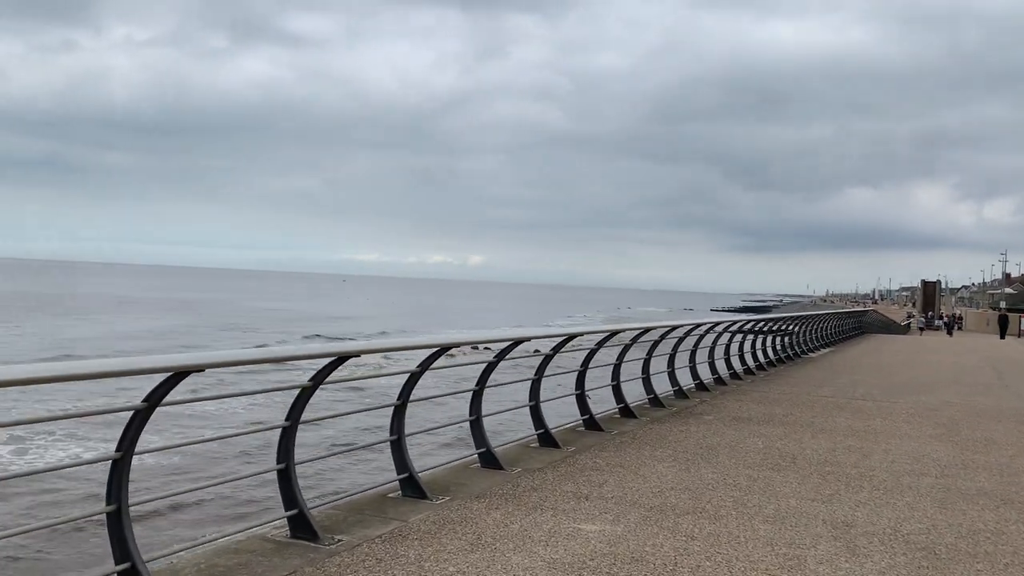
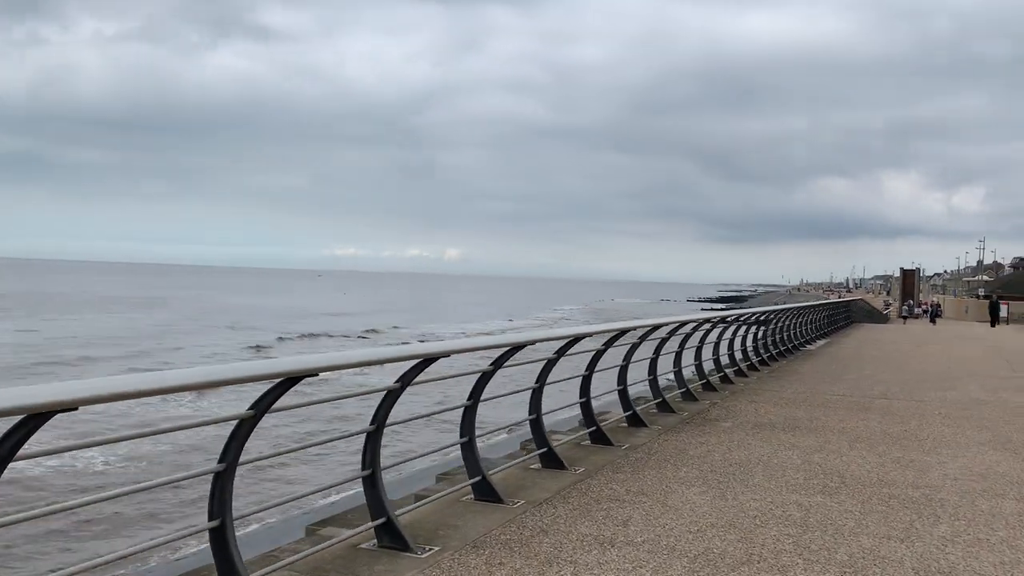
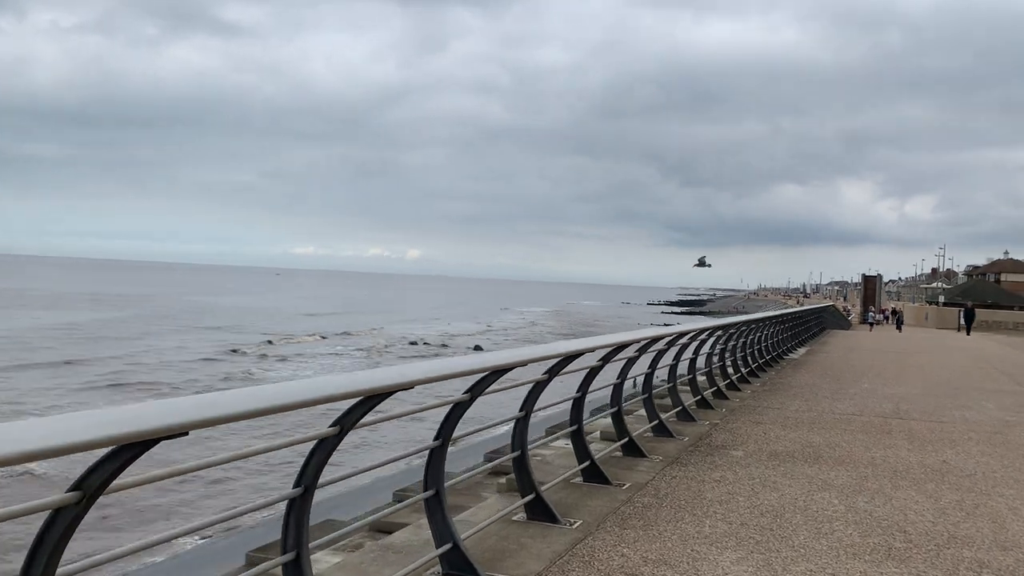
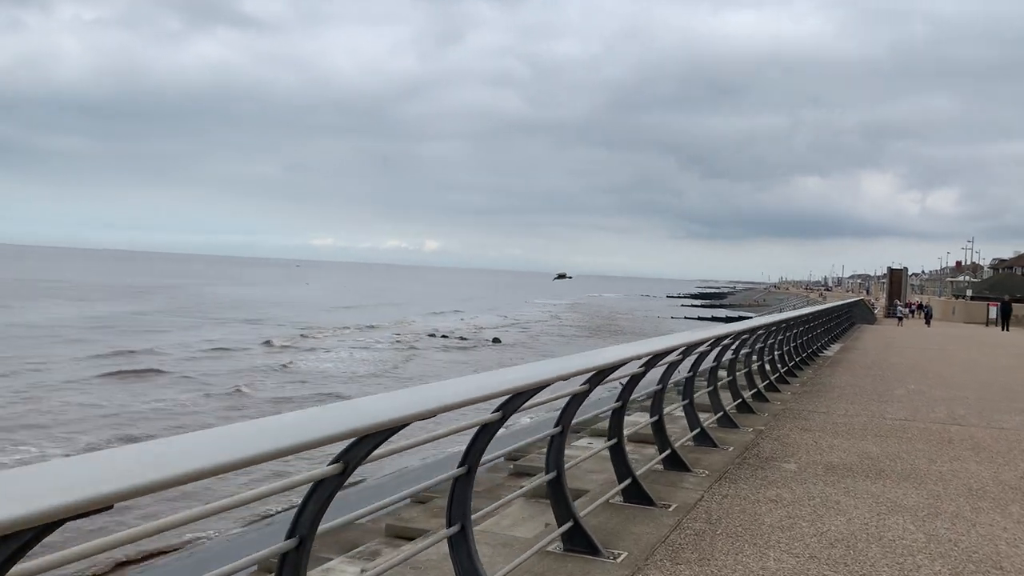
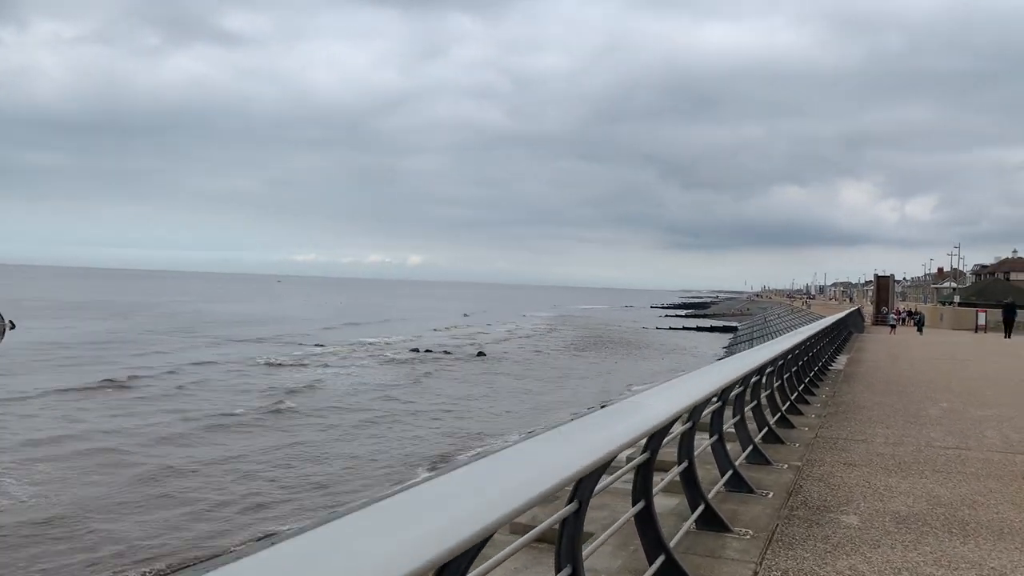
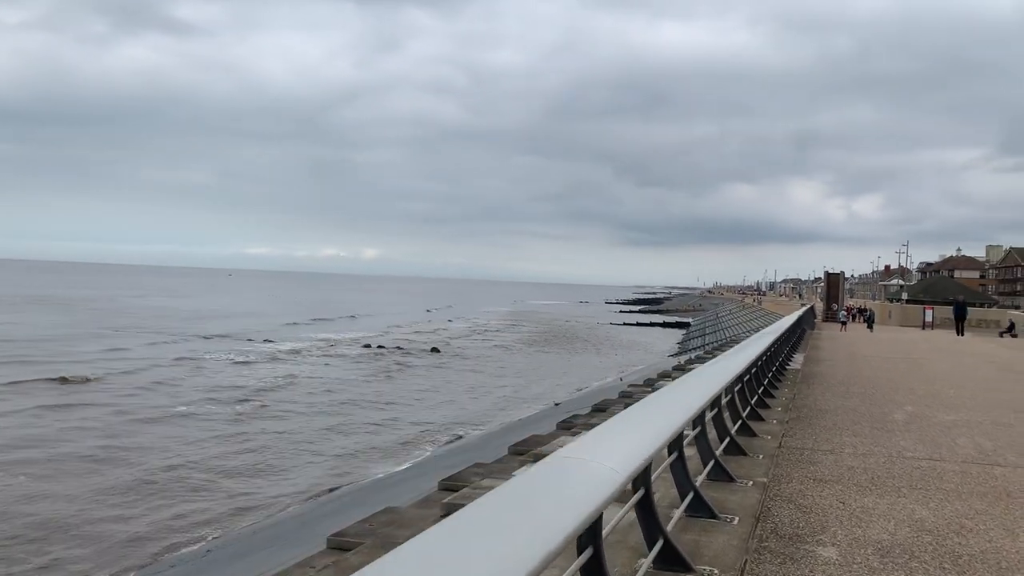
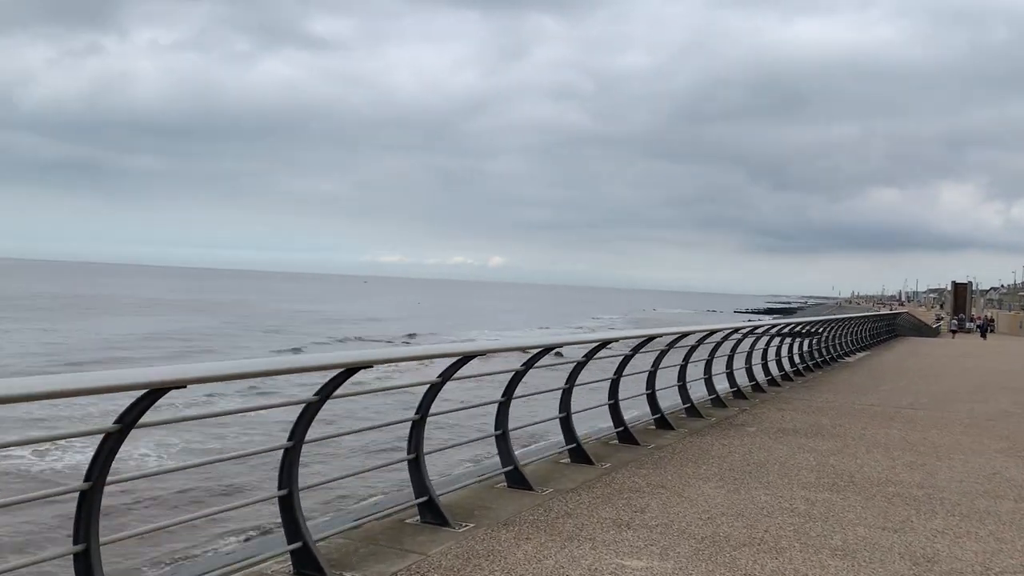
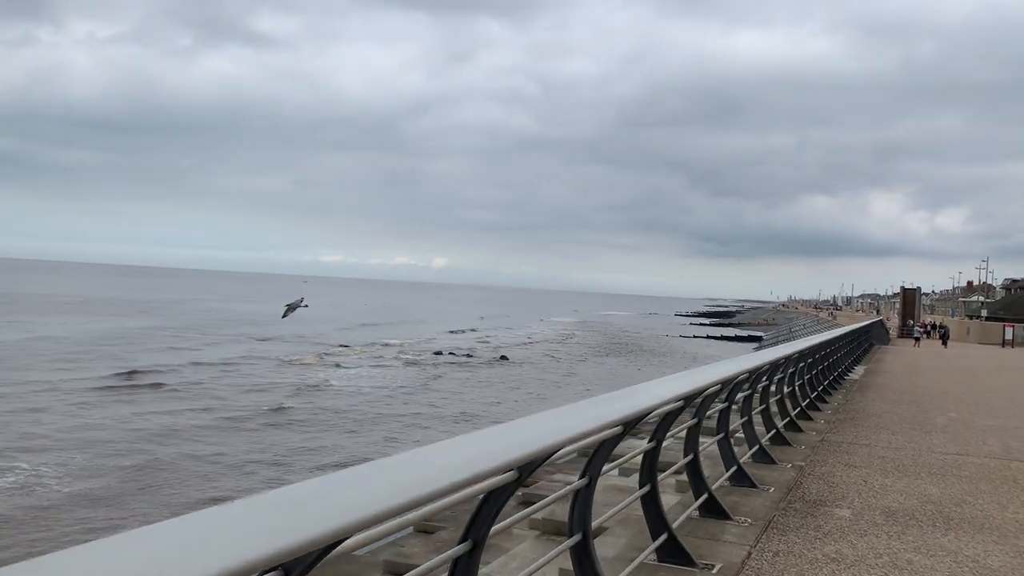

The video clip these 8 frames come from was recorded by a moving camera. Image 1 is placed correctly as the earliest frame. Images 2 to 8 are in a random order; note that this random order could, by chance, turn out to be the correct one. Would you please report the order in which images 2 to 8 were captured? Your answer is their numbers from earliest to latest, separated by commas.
7, 2, 3, 4, 8, 5, 6
